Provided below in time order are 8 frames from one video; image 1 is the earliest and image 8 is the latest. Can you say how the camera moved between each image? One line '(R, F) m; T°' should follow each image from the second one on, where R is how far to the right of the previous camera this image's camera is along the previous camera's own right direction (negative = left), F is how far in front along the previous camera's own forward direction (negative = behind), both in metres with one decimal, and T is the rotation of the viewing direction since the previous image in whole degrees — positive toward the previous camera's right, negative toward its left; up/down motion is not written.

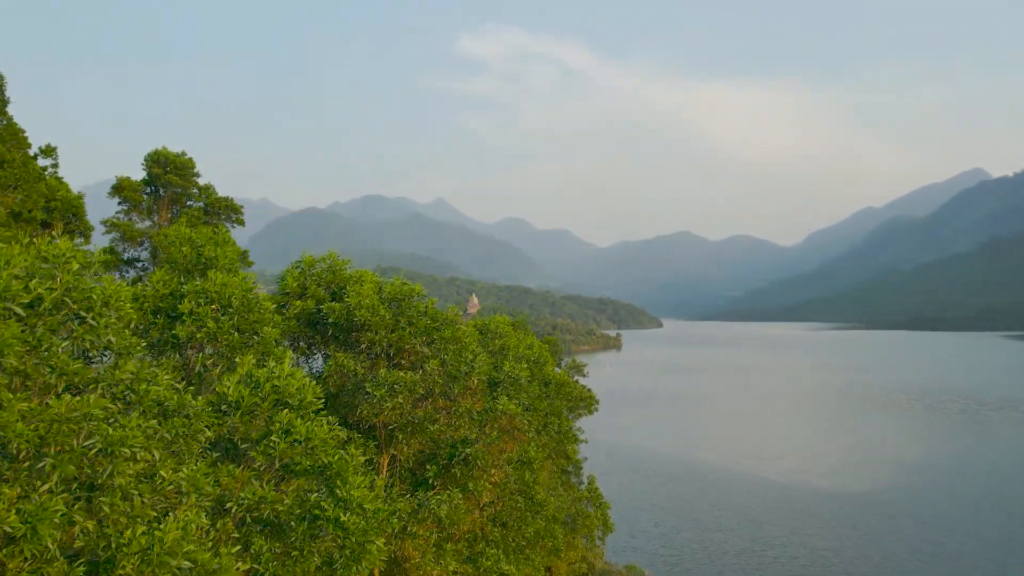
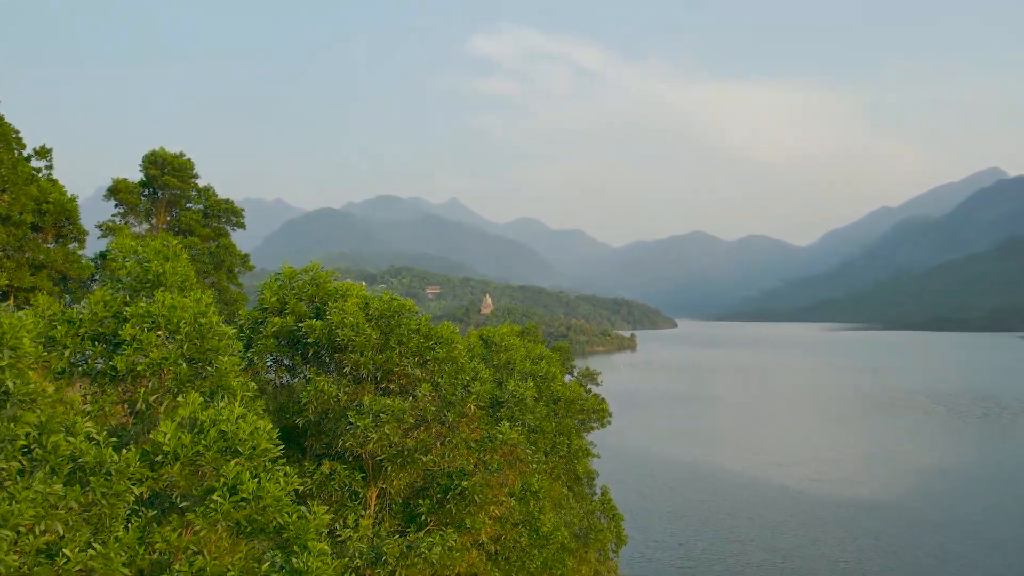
(+0.1, +0.5) m; -1°
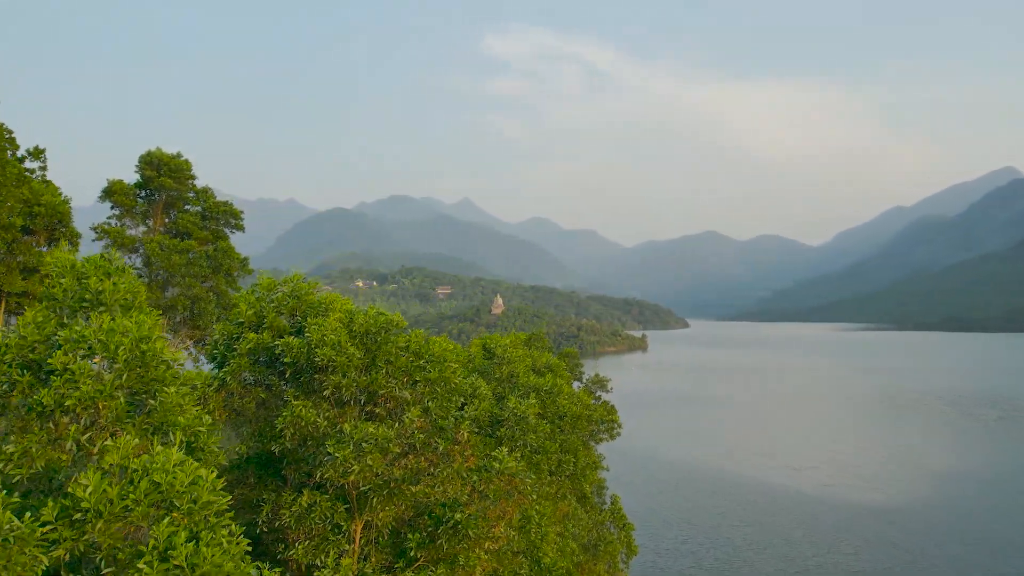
(+0.1, +0.4) m; -1°
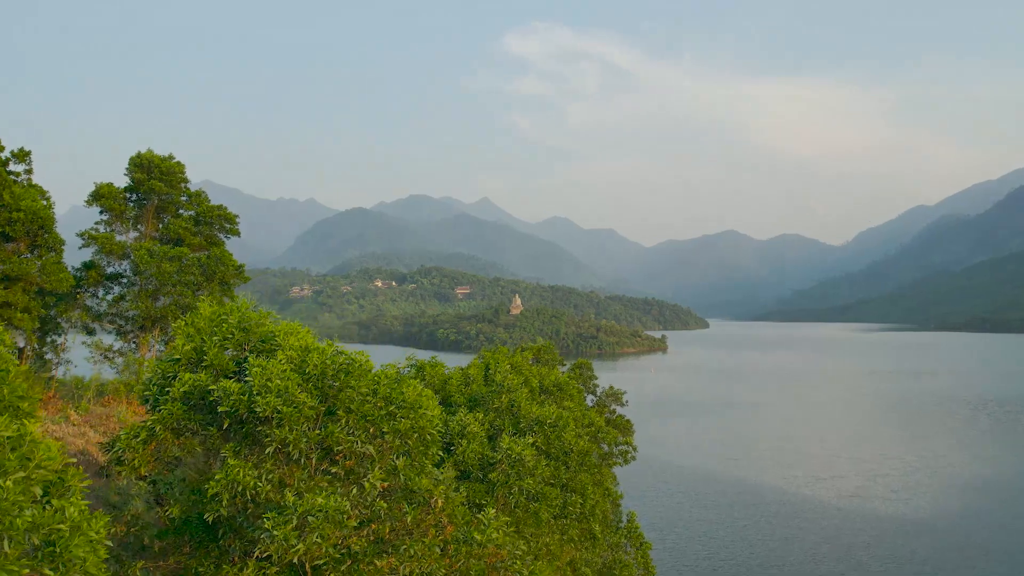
(+0.2, +0.7) m; -2°
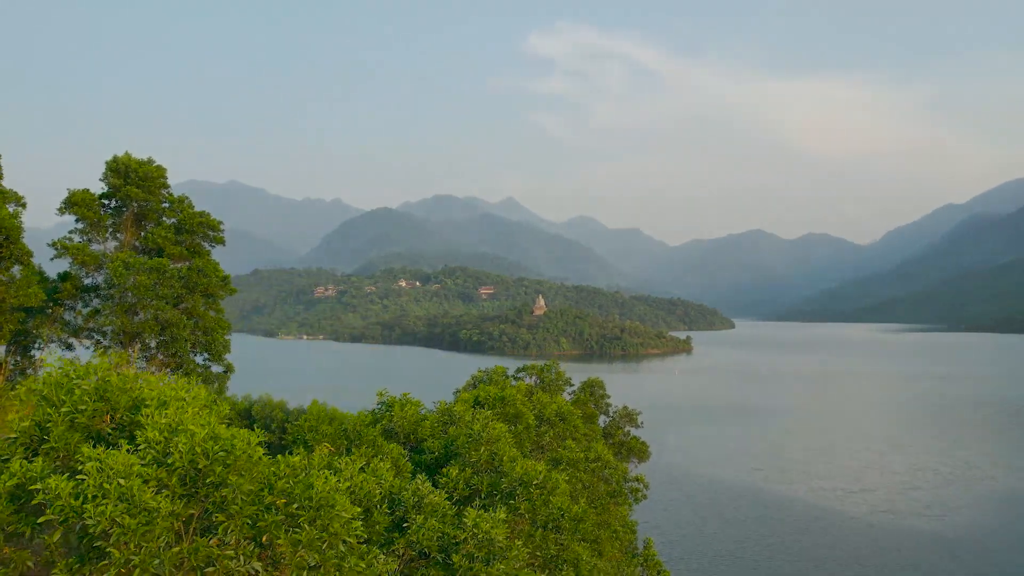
(+0.3, +0.8) m; -2°
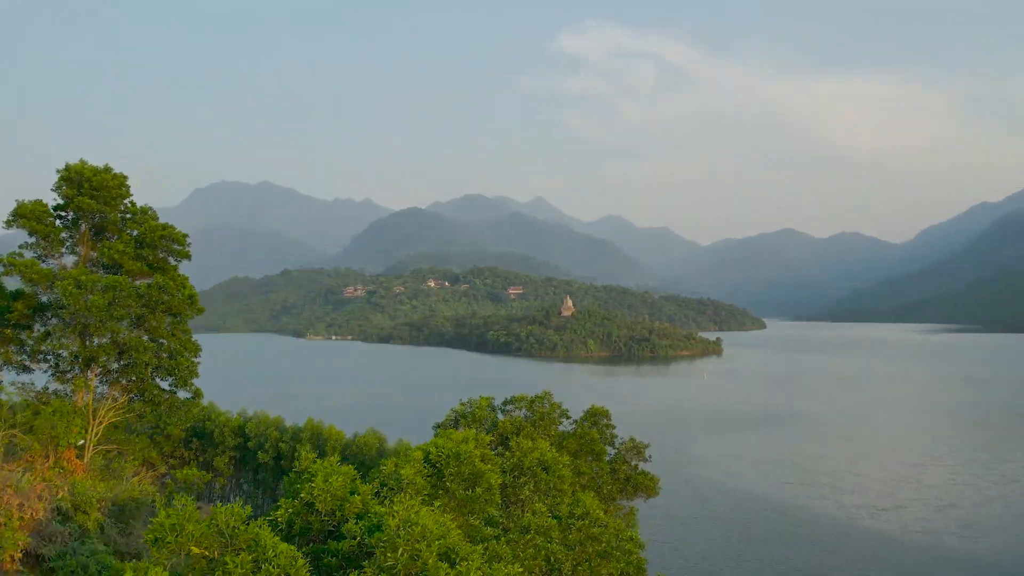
(+0.5, +1.0) m; -3°
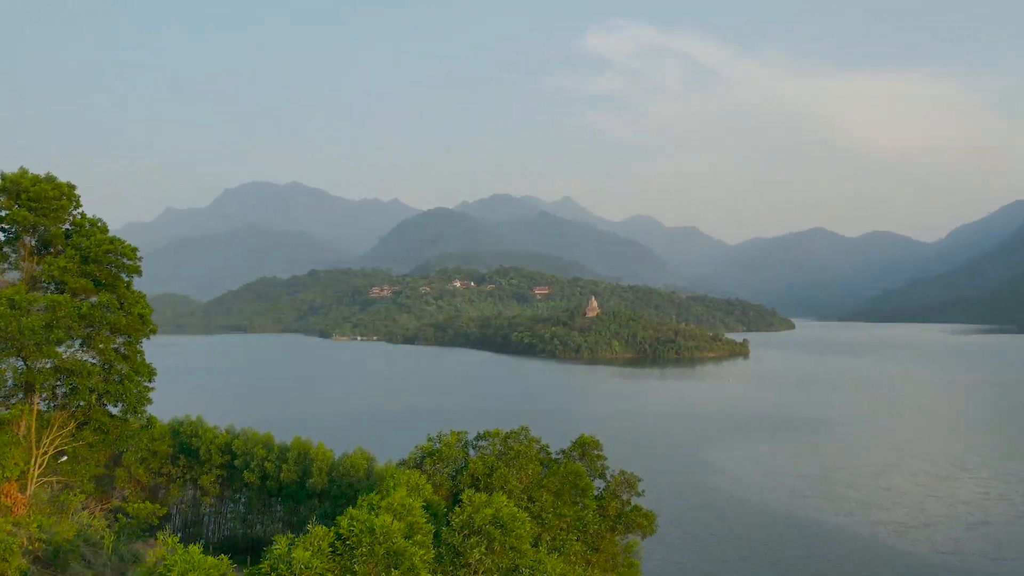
(+0.6, +0.9) m; -2°
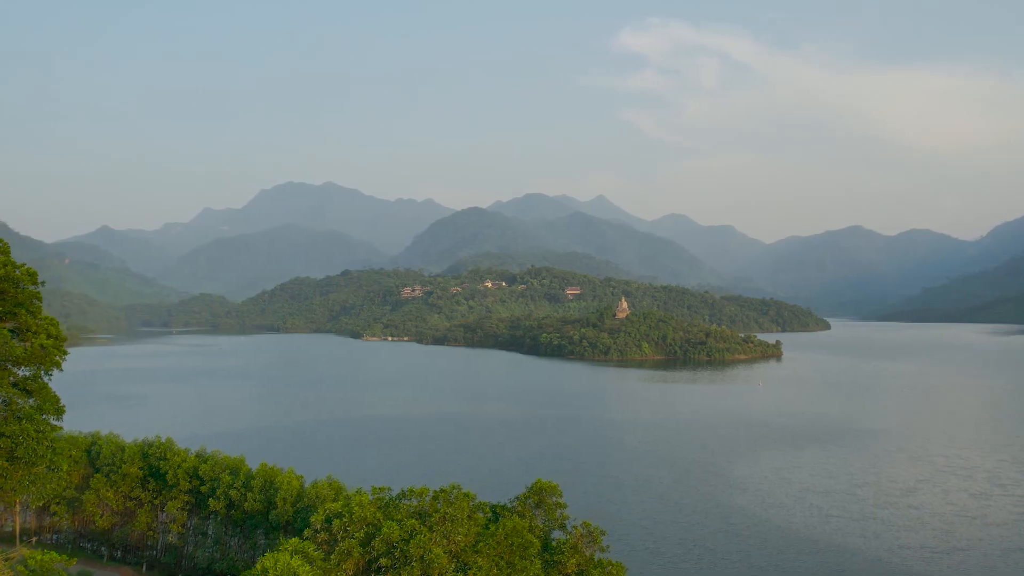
(+1.1, +1.1) m; -3°
